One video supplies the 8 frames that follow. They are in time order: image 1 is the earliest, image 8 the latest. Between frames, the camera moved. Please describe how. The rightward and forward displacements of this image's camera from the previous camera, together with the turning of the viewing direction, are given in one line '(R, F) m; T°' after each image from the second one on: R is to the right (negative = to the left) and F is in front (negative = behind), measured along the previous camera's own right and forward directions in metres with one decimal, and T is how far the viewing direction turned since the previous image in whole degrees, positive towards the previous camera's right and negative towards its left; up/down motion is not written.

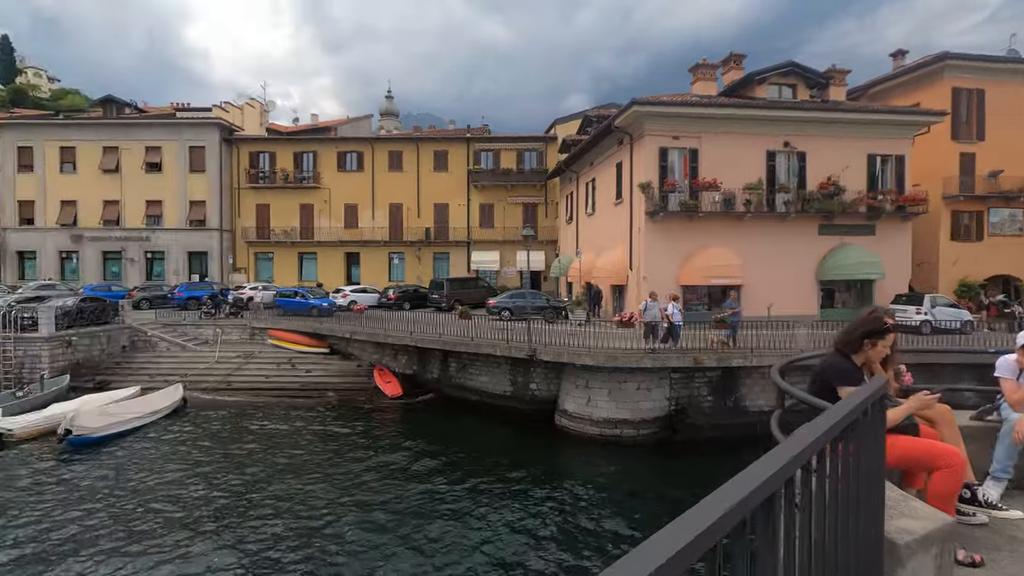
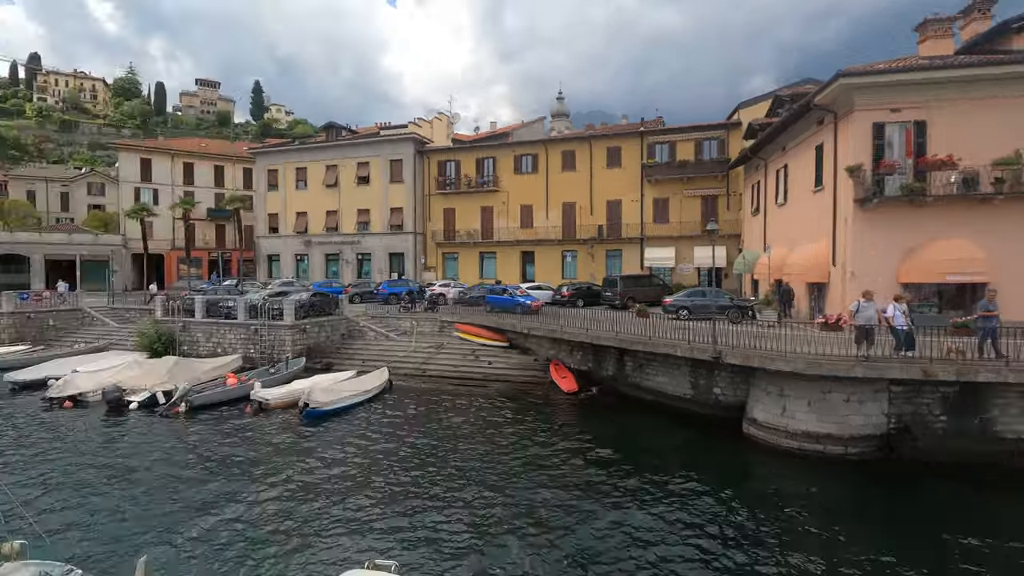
(-0.3, -0.1) m; -18°
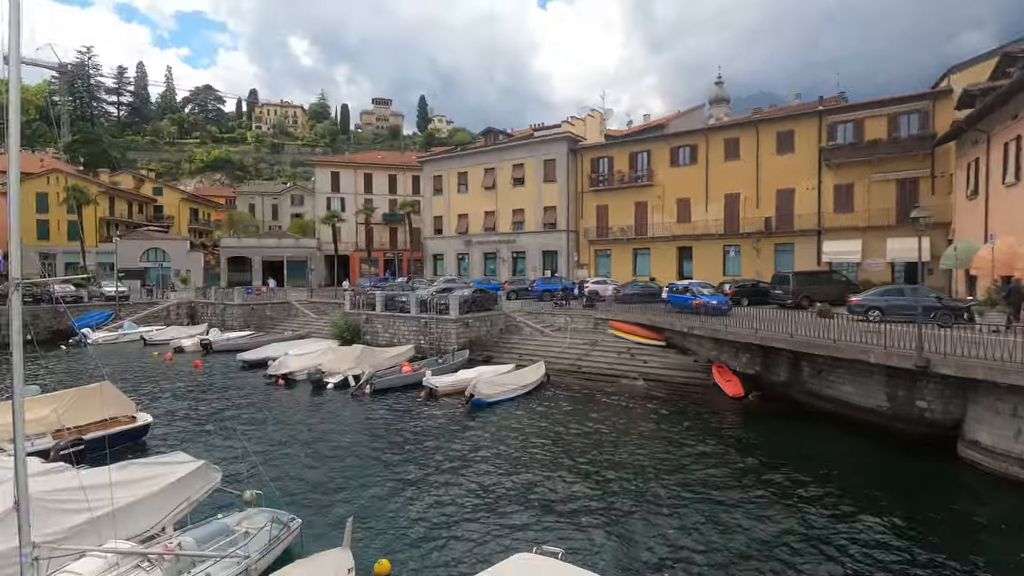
(-0.3, -0.1) m; -16°
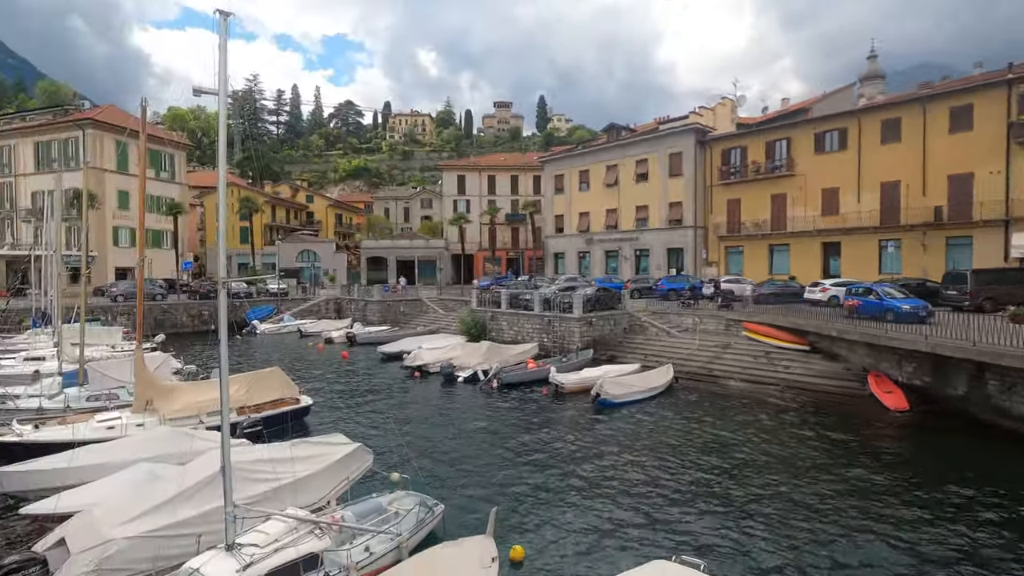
(-0.3, -0.1) m; -13°
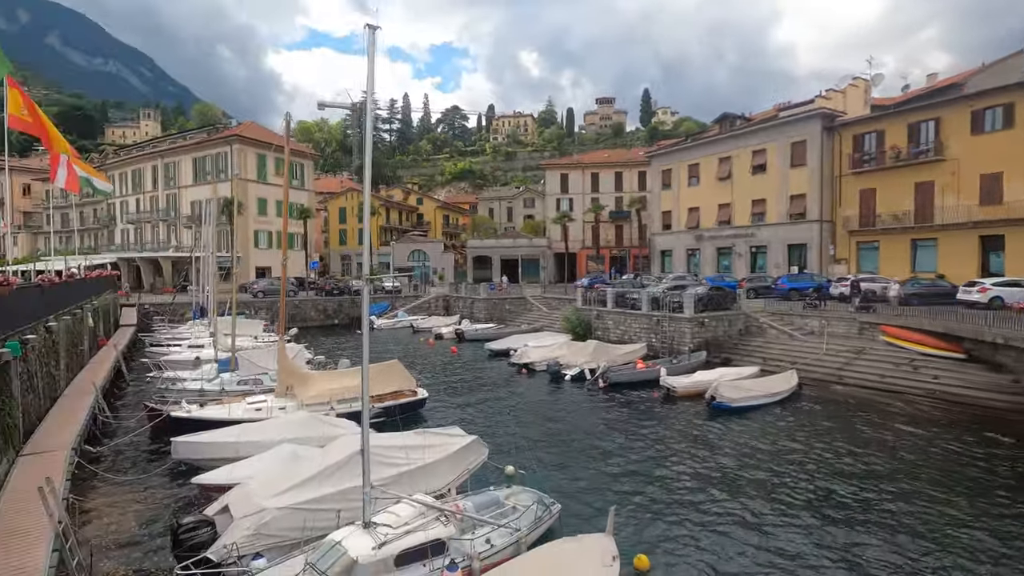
(-0.3, 0.0) m; -11°
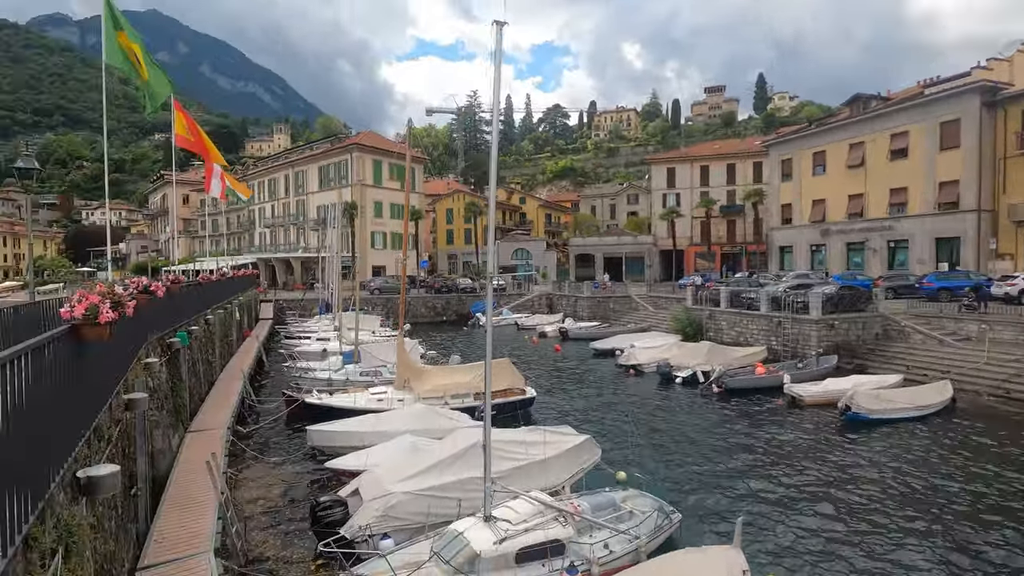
(-0.3, +0.1) m; -11°
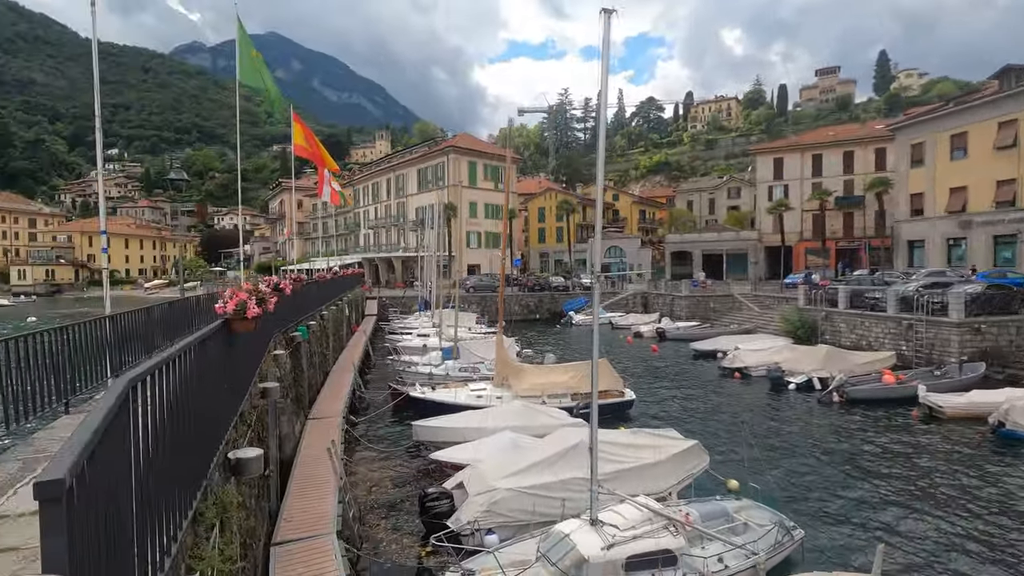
(-0.3, +0.1) m; -10°
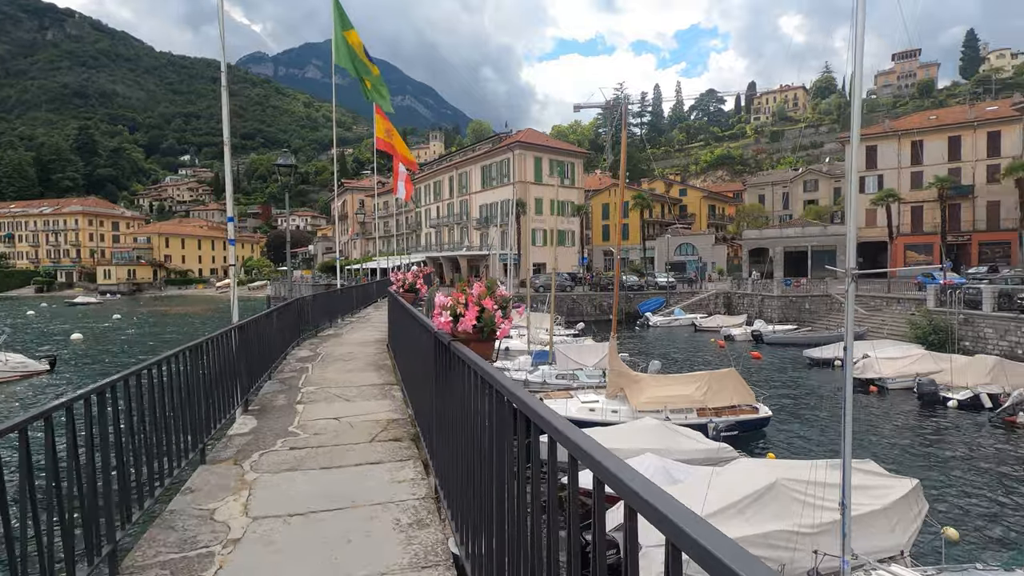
(-2.2, +2.0) m; -5°
